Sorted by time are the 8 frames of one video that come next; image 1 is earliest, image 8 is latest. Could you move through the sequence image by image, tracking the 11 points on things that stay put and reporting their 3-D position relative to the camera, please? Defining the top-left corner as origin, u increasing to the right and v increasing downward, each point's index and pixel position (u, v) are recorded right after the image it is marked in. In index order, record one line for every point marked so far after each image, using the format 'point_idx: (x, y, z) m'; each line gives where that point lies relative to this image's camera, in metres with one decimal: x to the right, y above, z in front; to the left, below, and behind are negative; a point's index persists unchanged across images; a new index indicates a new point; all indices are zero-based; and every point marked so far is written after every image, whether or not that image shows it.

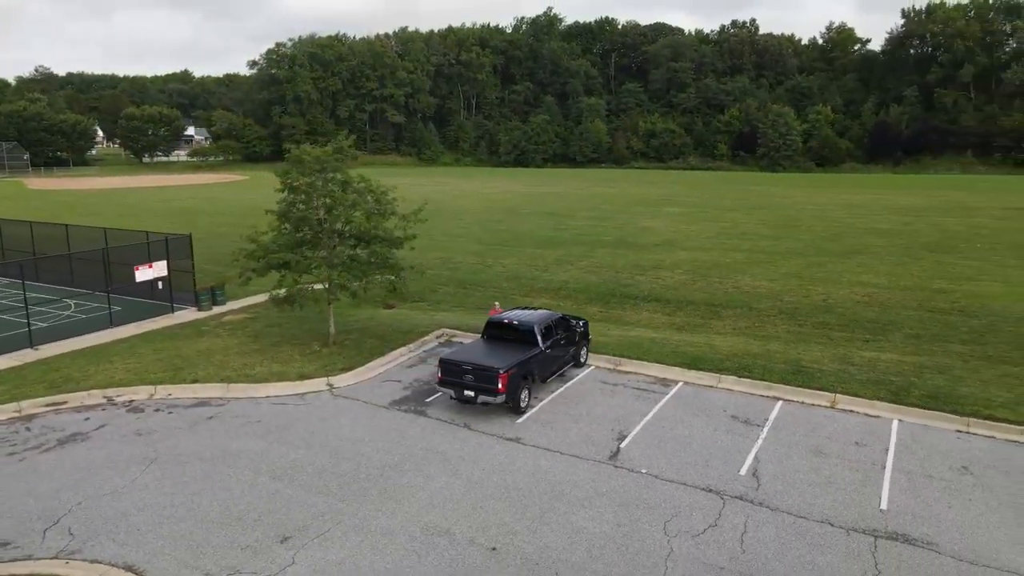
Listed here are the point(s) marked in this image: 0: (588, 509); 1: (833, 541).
0: (+1.1, -3.2, +10.6) m
1: (+4.3, -3.4, +9.8) m
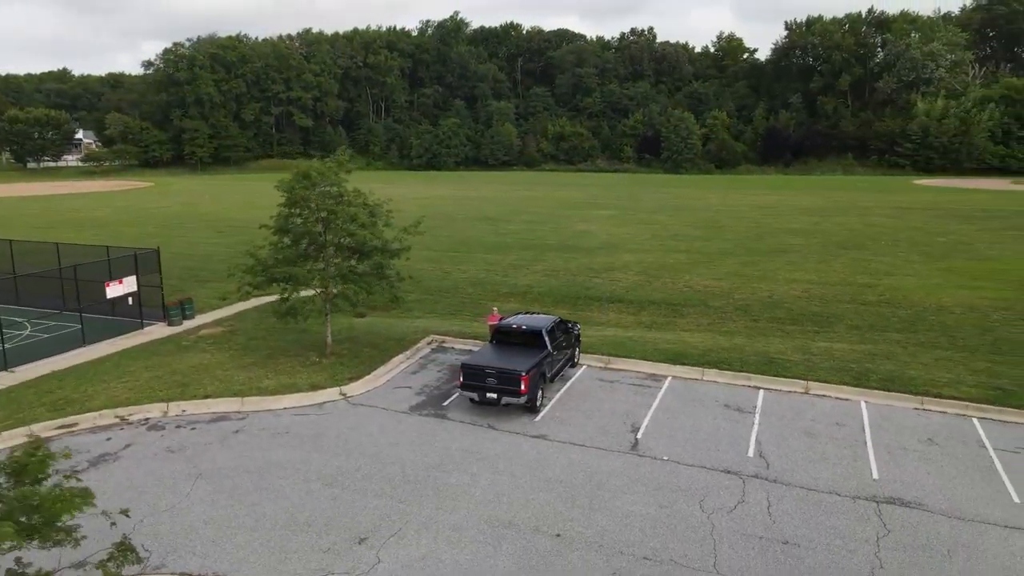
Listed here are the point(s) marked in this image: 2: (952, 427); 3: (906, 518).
0: (+1.9, -3.3, +11.6) m
1: (+5.2, -3.4, +11.3) m
2: (+8.6, -2.7, +14.1) m
3: (+6.0, -3.5, +10.9) m
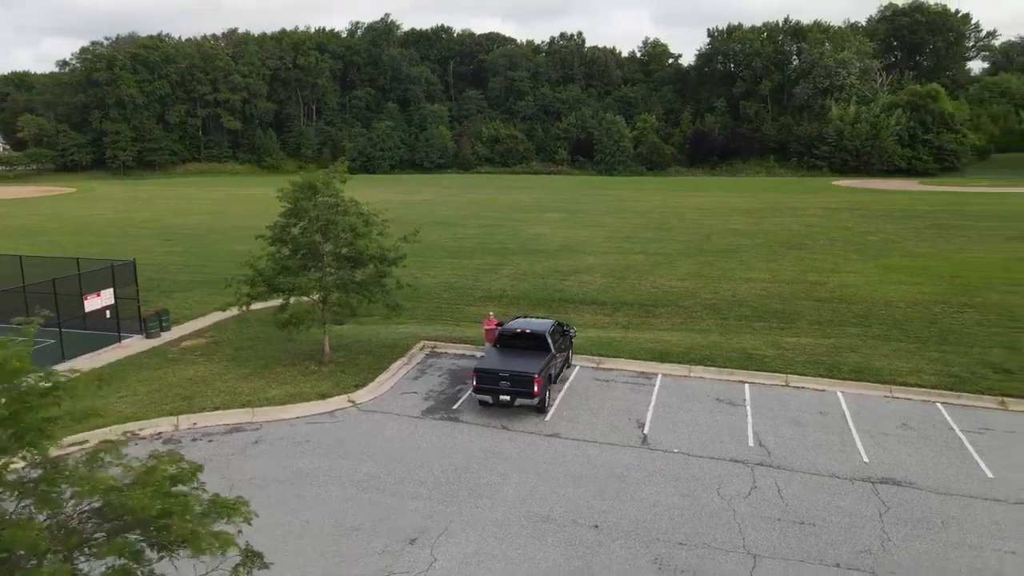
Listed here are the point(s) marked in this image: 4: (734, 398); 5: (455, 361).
0: (+2.4, -3.4, +12.4) m
1: (+5.7, -3.4, +12.3) m
2: (+8.8, -2.7, +15.5) m
3: (+6.5, -3.5, +12.1) m
4: (+5.0, -2.4, +16.2) m
5: (-1.4, -1.8, +18.1) m
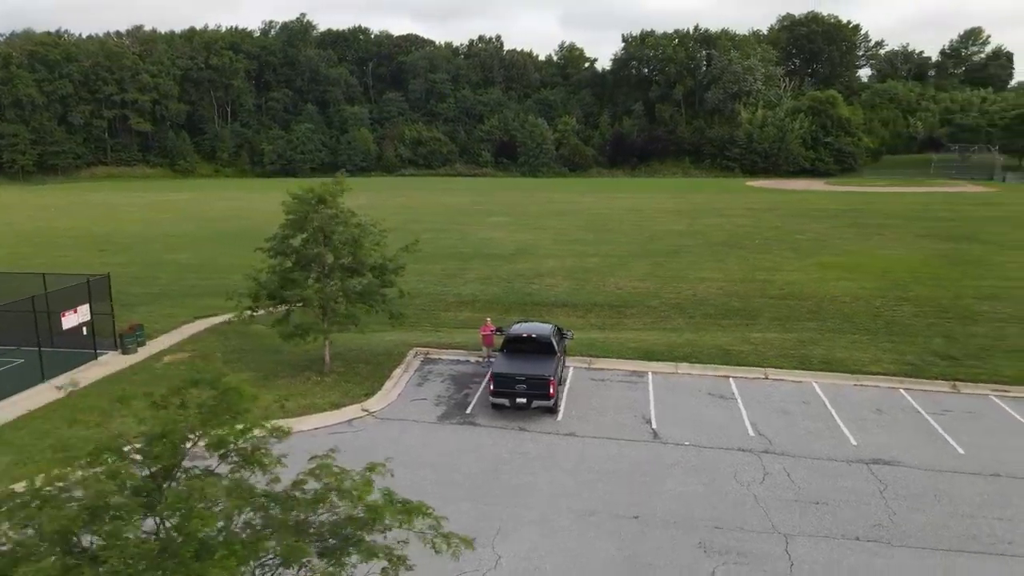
0: (+2.9, -3.4, +13.3) m
1: (+6.2, -3.4, +13.6) m
2: (+8.9, -2.6, +17.1) m
3: (+7.1, -3.5, +13.4) m
4: (+5.1, -2.5, +17.4) m
5: (-1.5, -2.0, +18.5) m
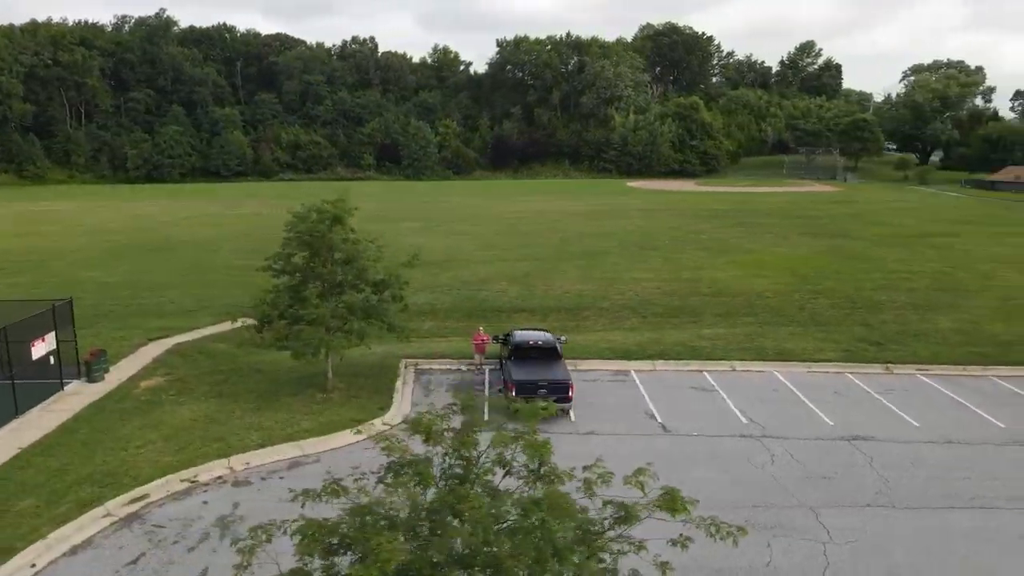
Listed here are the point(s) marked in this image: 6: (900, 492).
0: (+3.7, -3.6, +14.6) m
1: (+6.9, -3.4, +15.5) m
2: (+8.9, -2.5, +19.5) m
3: (+7.8, -3.4, +15.5) m
4: (+5.0, -2.5, +19.1) m
5: (-1.7, -2.3, +19.0) m
6: (+7.3, -3.8, +13.7) m
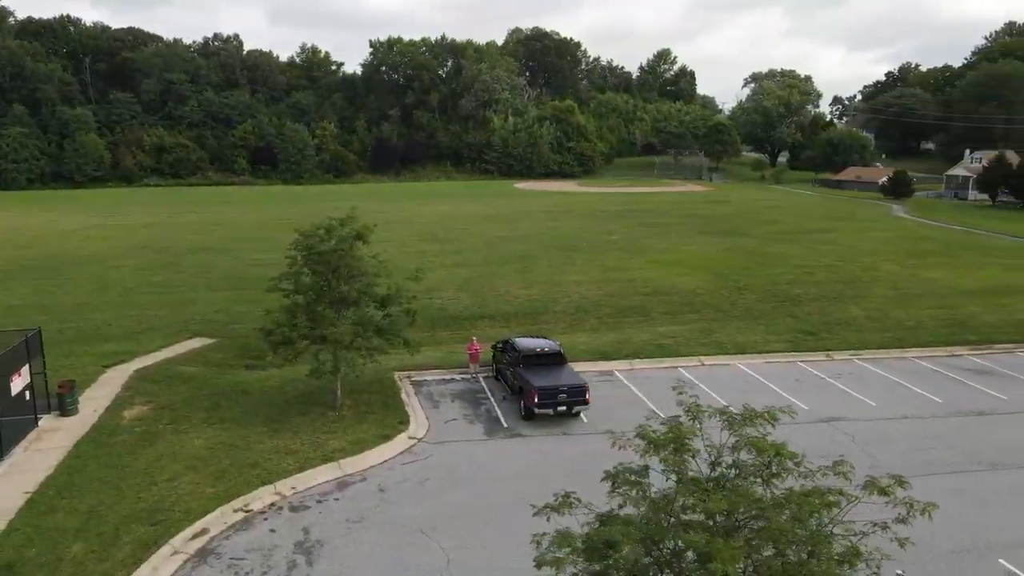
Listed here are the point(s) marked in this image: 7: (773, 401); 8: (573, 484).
0: (+4.4, -3.6, +16.0) m
1: (+7.3, -3.4, +17.4) m
2: (+8.5, -2.4, +21.7) m
3: (+8.2, -3.4, +17.6) m
4: (+4.8, -2.6, +20.5) m
5: (-1.7, -2.6, +19.3) m
6: (+8.1, -3.8, +15.7) m
7: (+7.0, -3.0, +19.3) m
8: (+1.2, -3.9, +14.2) m
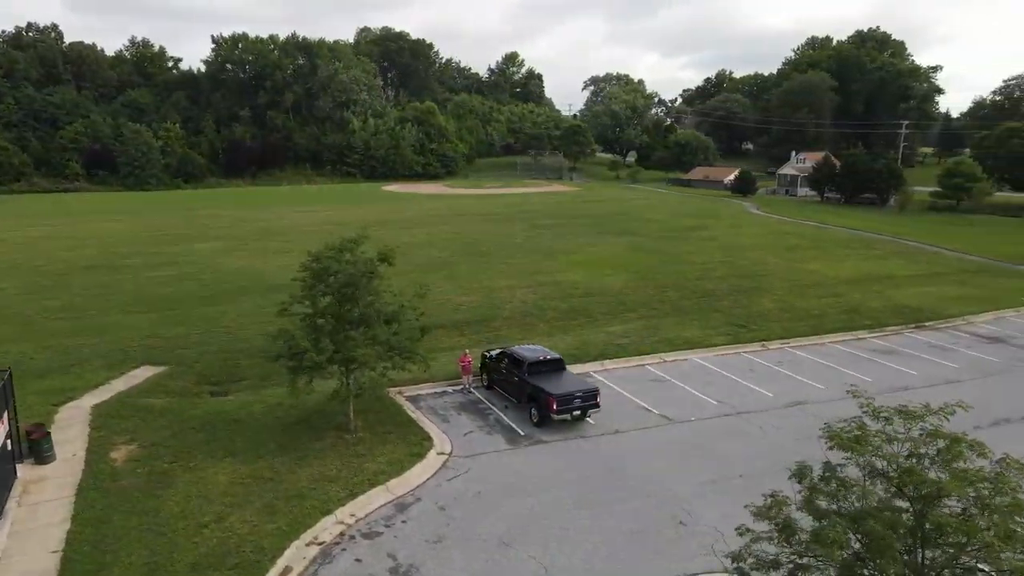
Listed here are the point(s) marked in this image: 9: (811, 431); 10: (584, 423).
0: (+4.9, -3.7, +17.4) m
1: (+7.5, -3.4, +19.5) m
2: (+7.7, -2.4, +23.9) m
3: (+8.3, -3.3, +19.8) m
4: (+4.3, -2.7, +22.0) m
5: (-1.8, -3.0, +19.4) m
6: (+8.6, -3.7, +18.0) m
7: (+6.7, -3.0, +21.2) m
8: (+2.2, -4.1, +15.1) m
9: (+7.5, -3.6, +18.4) m
10: (+1.7, -3.4, +18.1) m
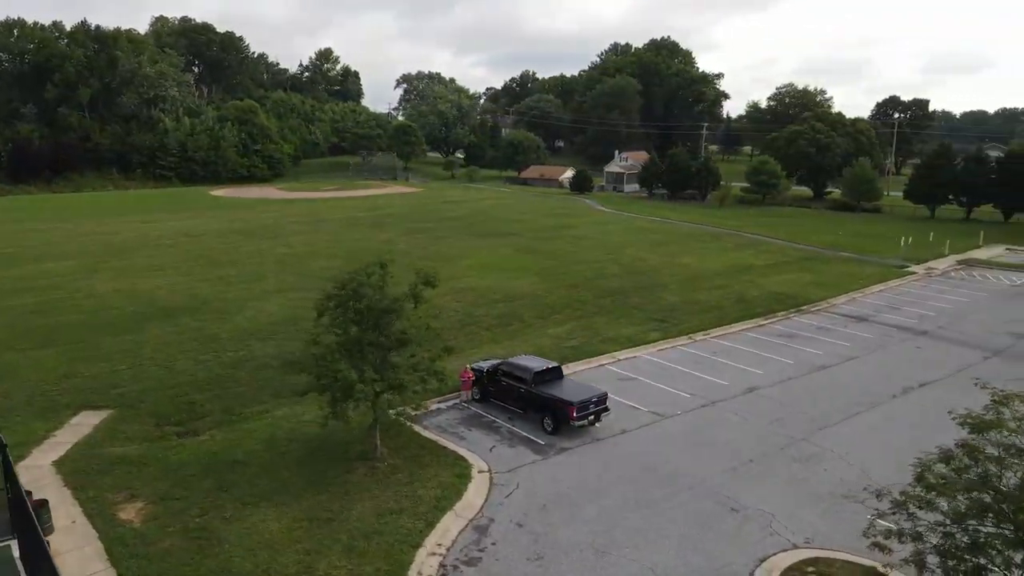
0: (+5.2, -3.8, +19.1) m
1: (+7.2, -3.3, +21.7) m
2: (+6.3, -2.3, +26.0) m
3: (+7.9, -3.2, +22.3) m
4: (+3.5, -2.8, +23.4) m
5: (-1.8, -3.4, +19.3) m
6: (+8.6, -3.6, +20.5) m
7: (+6.0, -3.0, +23.2) m
8: (+3.2, -4.3, +16.1) m
9: (+7.5, -3.6, +20.7) m
10: (+2.0, -3.6, +18.9) m
